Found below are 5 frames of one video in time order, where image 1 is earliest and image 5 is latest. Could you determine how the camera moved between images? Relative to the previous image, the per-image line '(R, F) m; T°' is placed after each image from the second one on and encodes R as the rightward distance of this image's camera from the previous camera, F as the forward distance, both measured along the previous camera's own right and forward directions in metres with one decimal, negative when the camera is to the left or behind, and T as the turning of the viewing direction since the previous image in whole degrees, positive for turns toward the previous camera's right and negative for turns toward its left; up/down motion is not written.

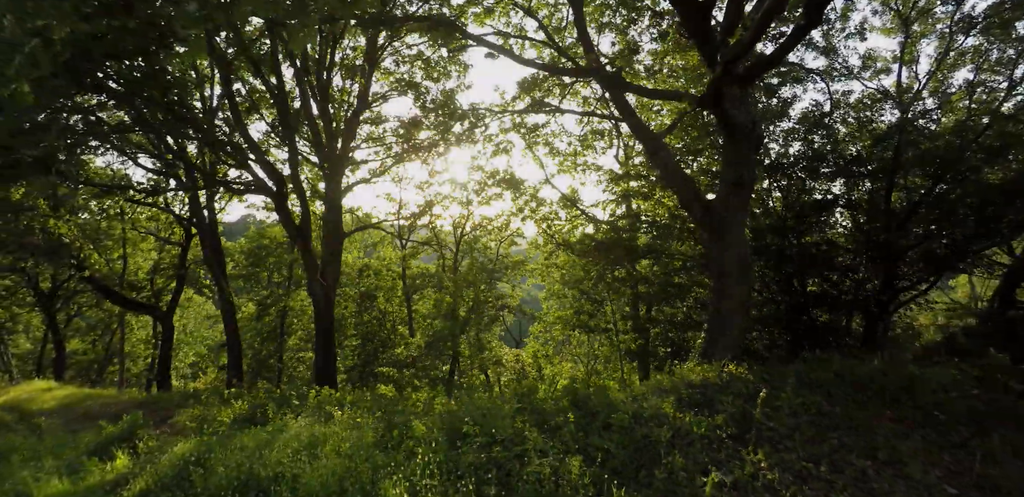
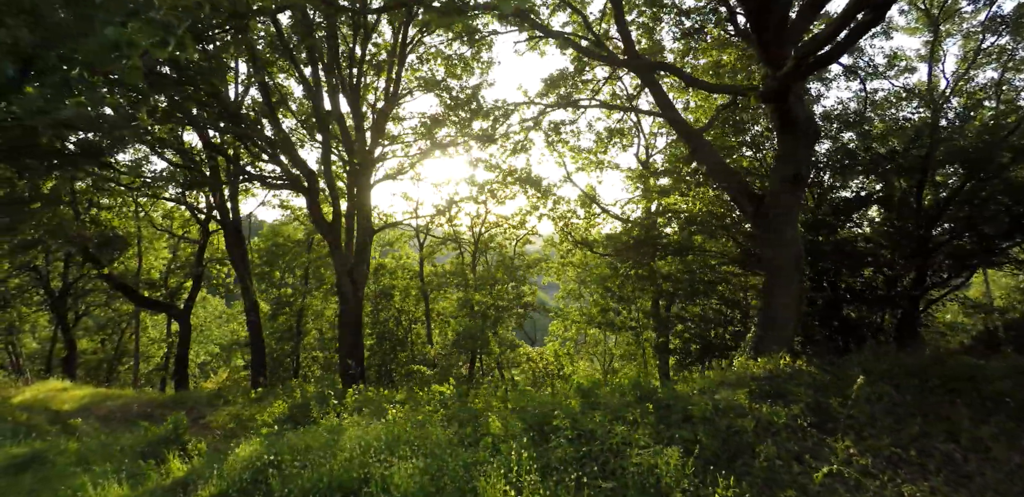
(-1.0, 0.0) m; +1°
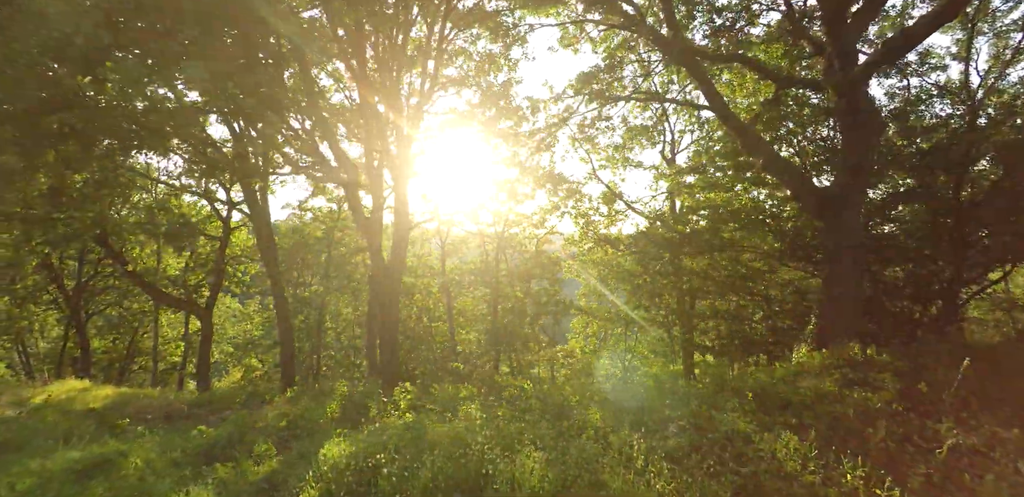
(-1.2, +0.1) m; +1°
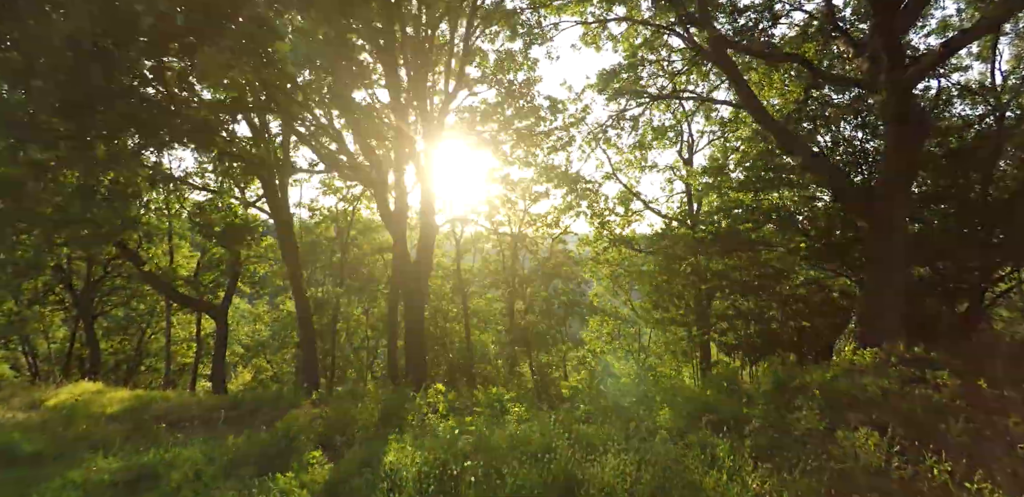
(-0.8, +0.1) m; +1°
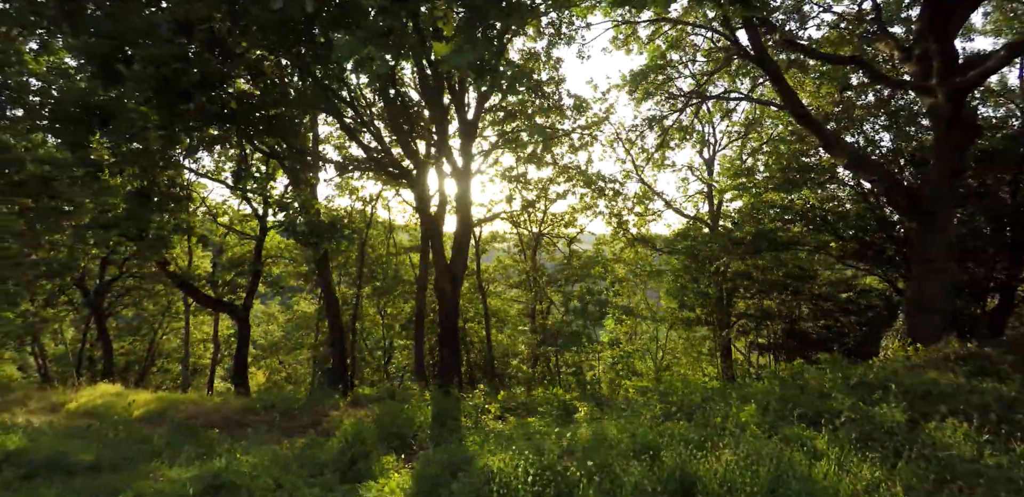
(-1.1, 0.0) m; +2°
